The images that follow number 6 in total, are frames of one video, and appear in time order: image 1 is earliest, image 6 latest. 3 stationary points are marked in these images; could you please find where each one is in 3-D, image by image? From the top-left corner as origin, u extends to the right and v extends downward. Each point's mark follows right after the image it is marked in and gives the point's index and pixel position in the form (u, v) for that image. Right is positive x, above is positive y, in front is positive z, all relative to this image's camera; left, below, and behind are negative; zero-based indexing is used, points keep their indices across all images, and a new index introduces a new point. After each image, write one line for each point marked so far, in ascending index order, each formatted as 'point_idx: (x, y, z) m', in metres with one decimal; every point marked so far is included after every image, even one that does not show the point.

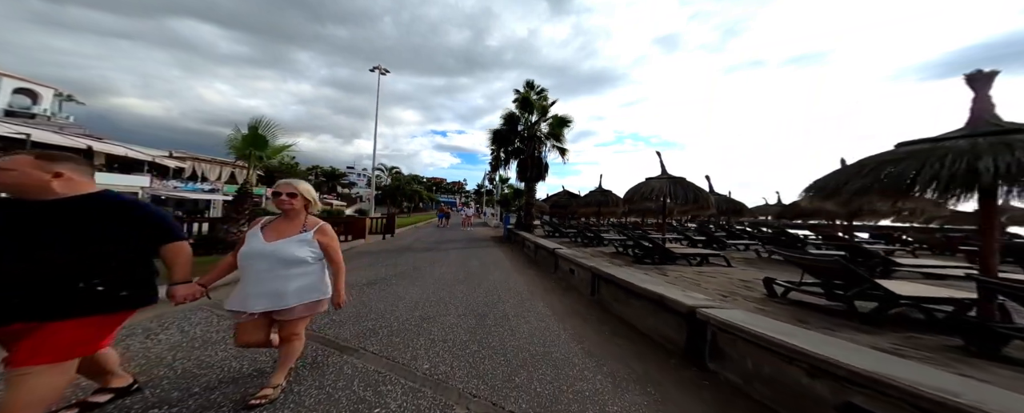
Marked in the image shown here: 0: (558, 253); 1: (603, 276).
0: (+1.3, -1.3, +8.6) m
1: (+1.6, -1.2, +5.4) m
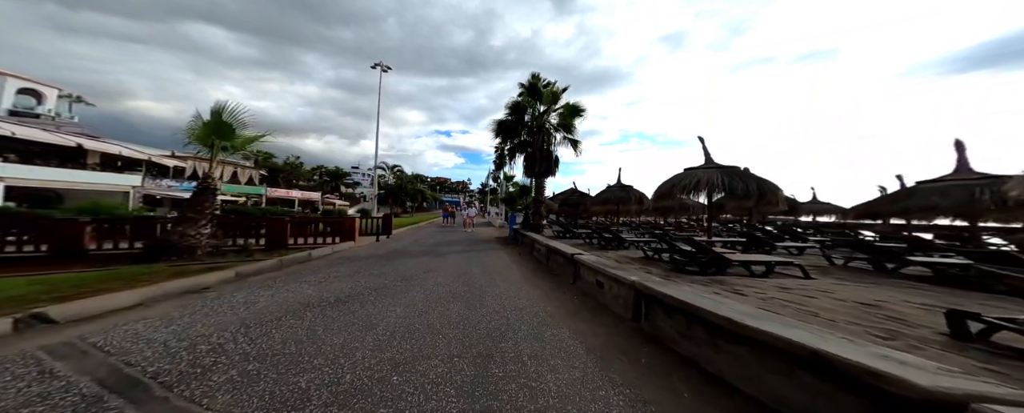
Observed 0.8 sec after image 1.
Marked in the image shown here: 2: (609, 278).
0: (+1.5, -1.2, +7.0) m
1: (+1.8, -1.1, +3.8) m
2: (+1.7, -1.2, +5.2) m
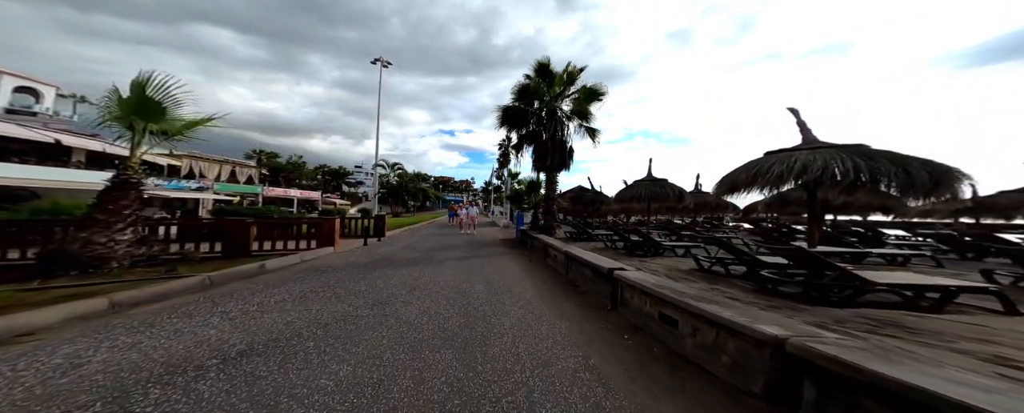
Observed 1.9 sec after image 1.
0: (+1.8, -1.1, +5.0) m
1: (+2.0, -1.0, +1.8) m
2: (+1.9, -1.1, +3.2) m
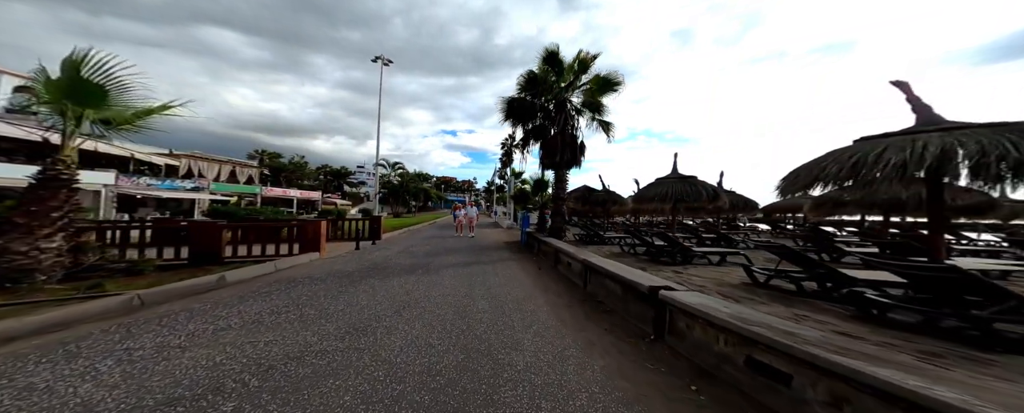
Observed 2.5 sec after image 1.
0: (+1.9, -1.1, +3.8) m
1: (+2.2, -1.0, +0.6) m
2: (+2.1, -1.1, +2.0) m
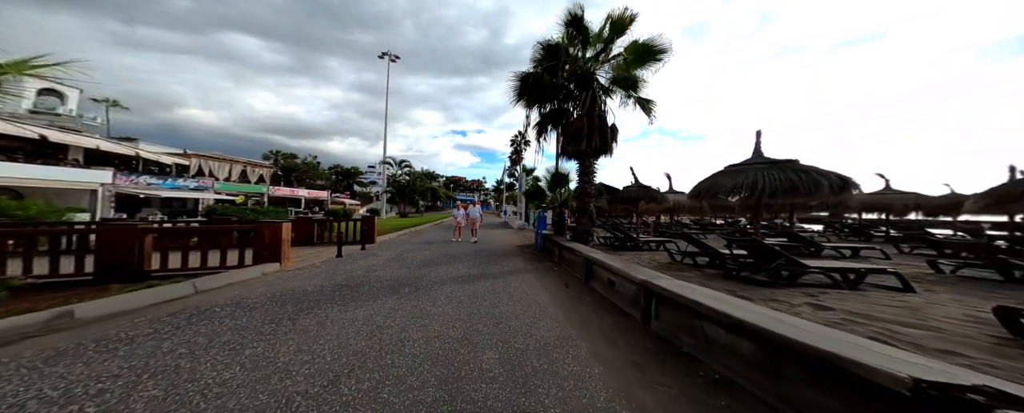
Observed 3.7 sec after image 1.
0: (+2.1, -1.0, +1.4) m
1: (+2.2, -0.9, -1.8) m
2: (+2.2, -1.0, -0.3) m
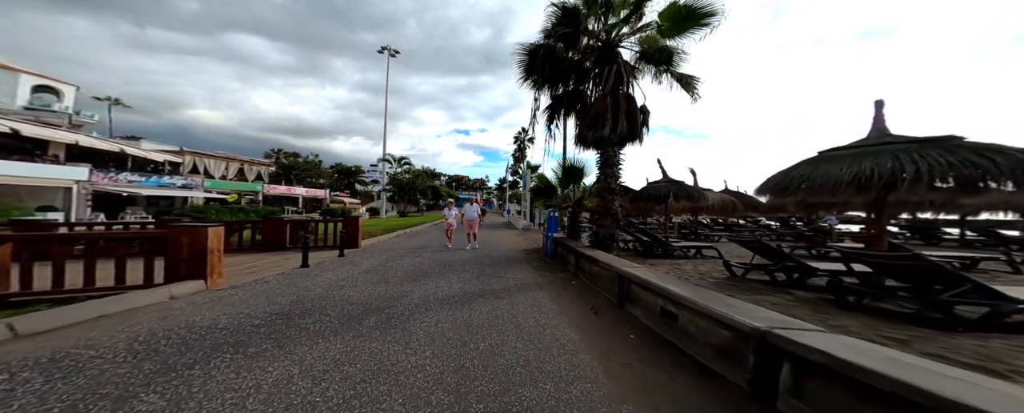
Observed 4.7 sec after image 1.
0: (+2.3, -0.9, -0.5) m
1: (+2.3, -0.9, -3.7) m
2: (+2.3, -0.9, -2.3) m
